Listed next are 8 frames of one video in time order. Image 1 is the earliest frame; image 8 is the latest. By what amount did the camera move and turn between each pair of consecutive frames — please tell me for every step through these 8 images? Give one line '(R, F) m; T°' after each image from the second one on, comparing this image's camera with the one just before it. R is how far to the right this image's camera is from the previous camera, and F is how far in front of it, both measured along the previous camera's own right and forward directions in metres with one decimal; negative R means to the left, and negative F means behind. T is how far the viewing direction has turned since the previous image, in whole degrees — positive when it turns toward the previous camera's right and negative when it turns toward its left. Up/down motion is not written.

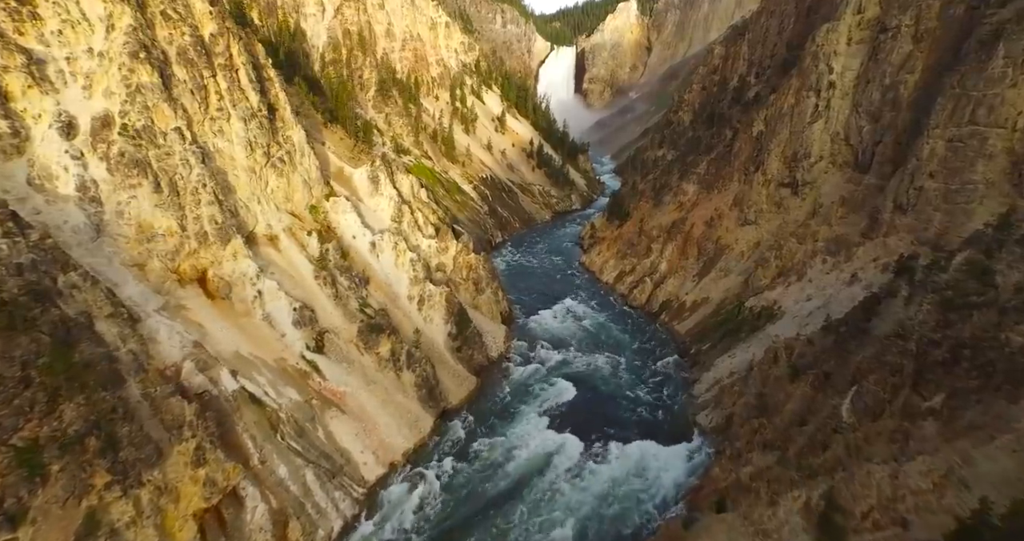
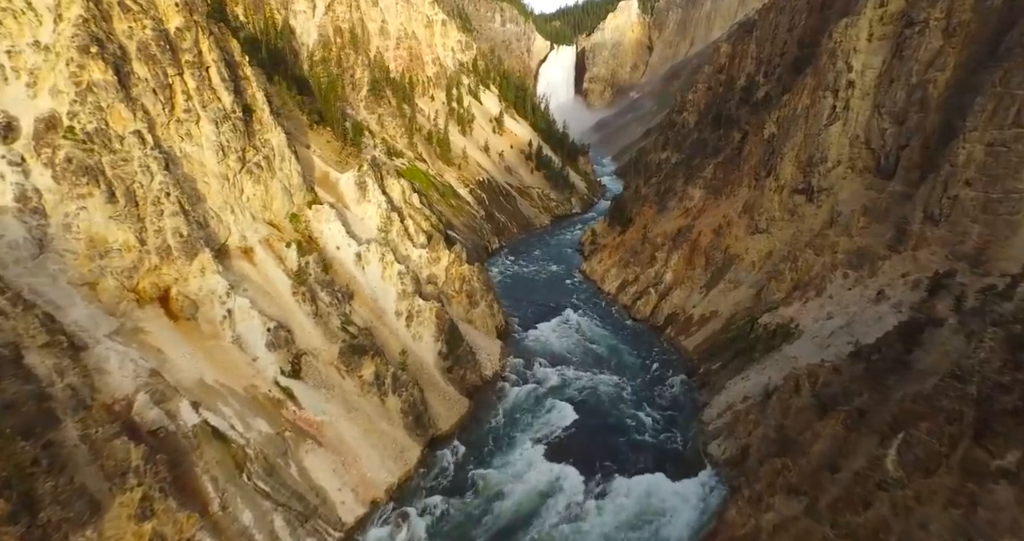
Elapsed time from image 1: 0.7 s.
(+0.2, +1.7) m; 0°
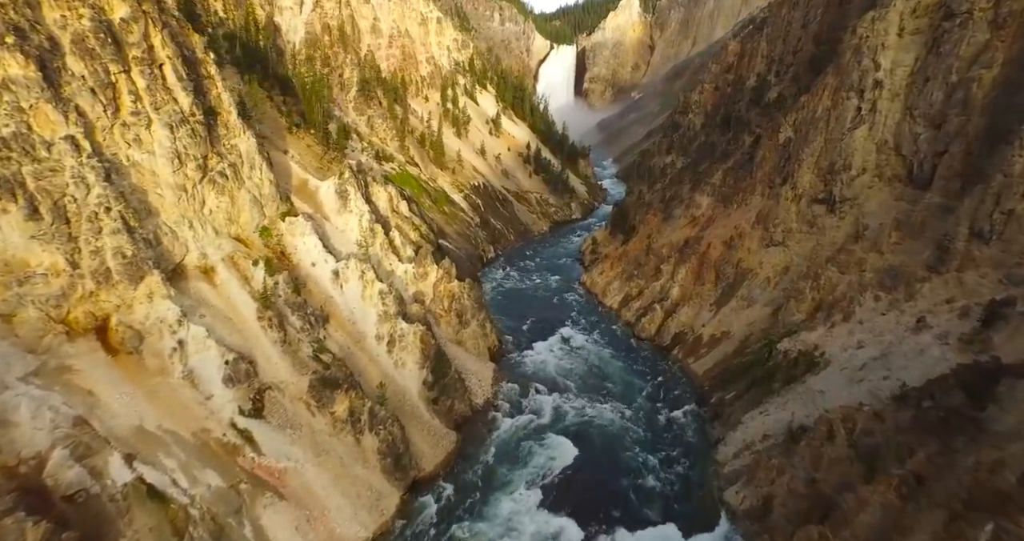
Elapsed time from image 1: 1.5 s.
(+0.3, +2.2) m; 0°
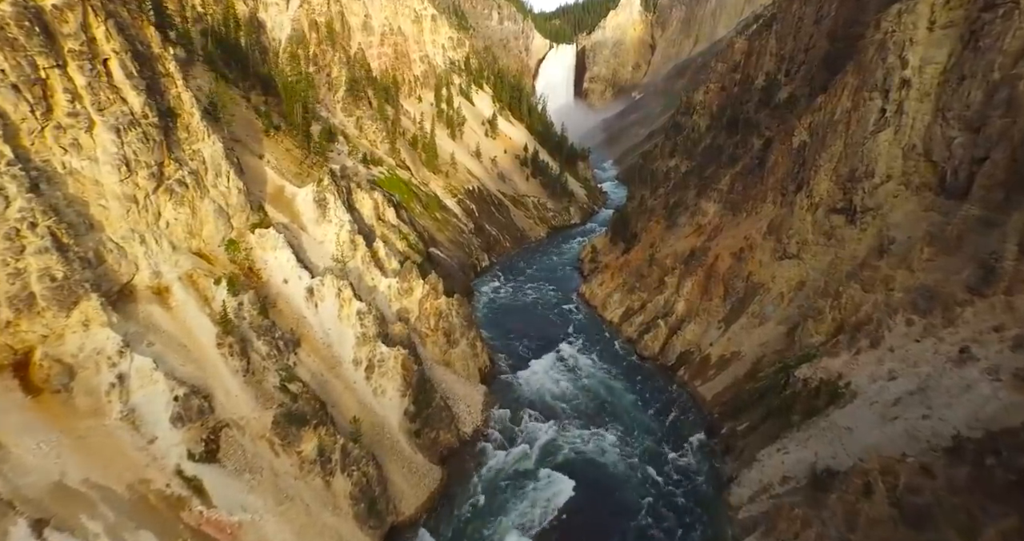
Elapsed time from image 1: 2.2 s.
(+0.3, +1.9) m; 0°
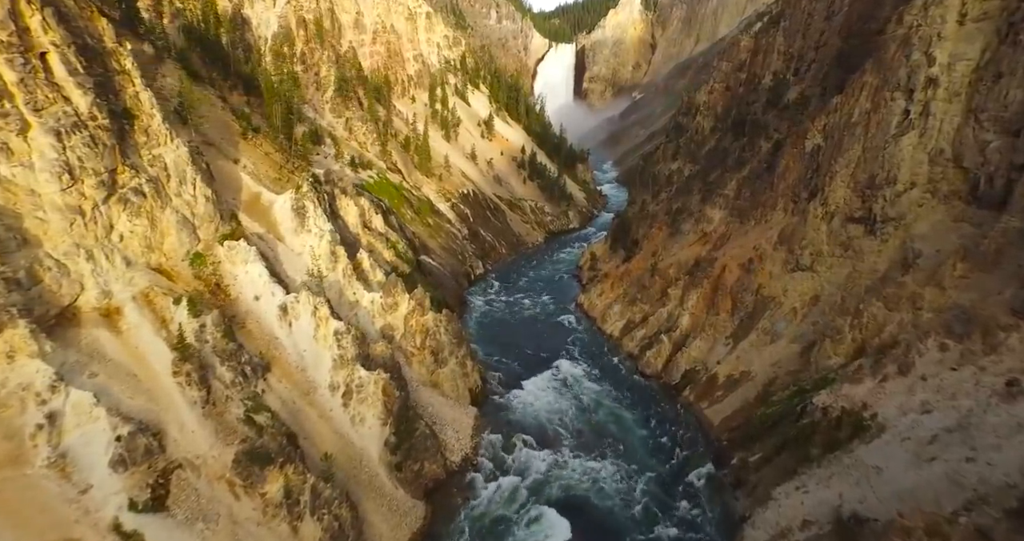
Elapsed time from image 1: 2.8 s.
(+0.3, +1.6) m; 0°
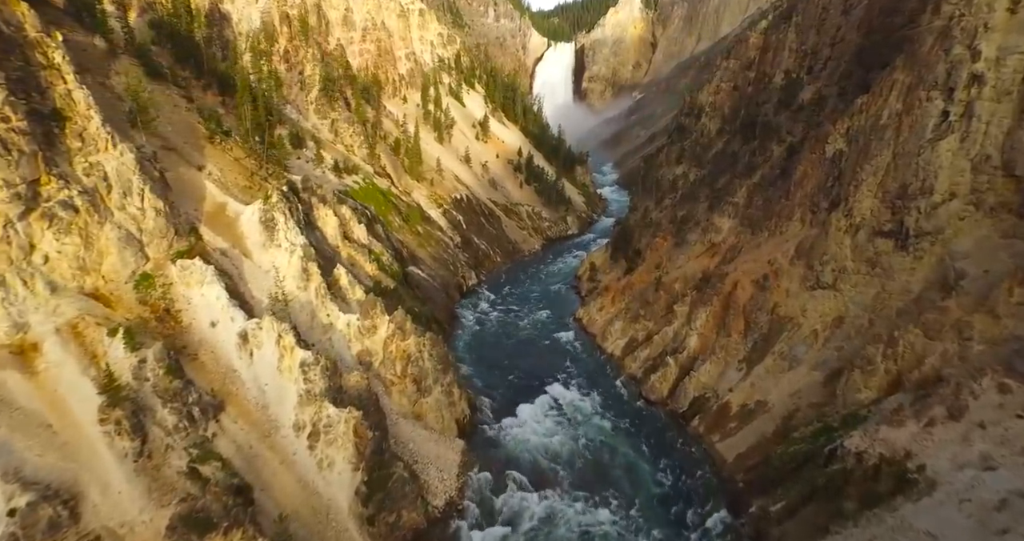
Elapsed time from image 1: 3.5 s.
(+0.3, +2.1) m; 0°
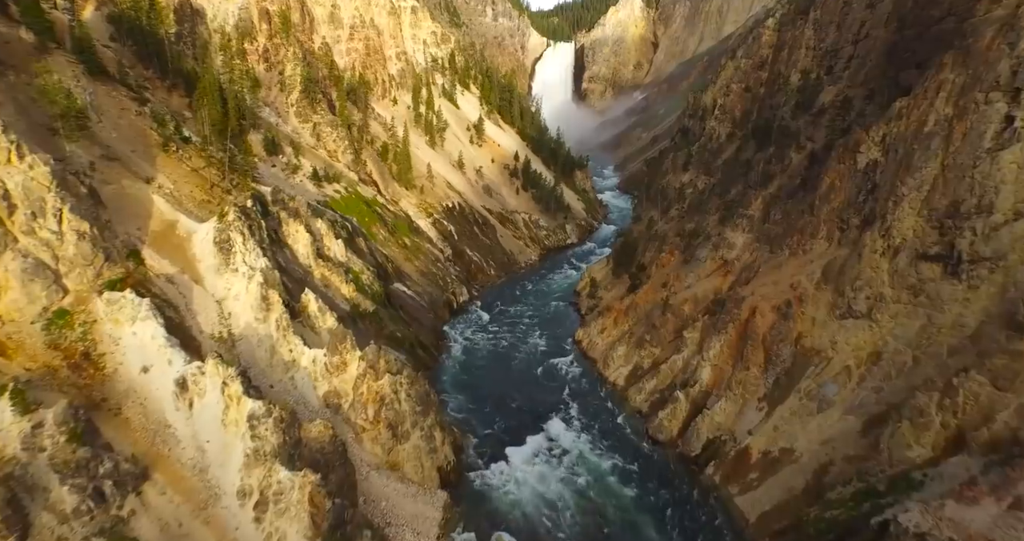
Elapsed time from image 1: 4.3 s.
(+0.3, +2.5) m; 0°
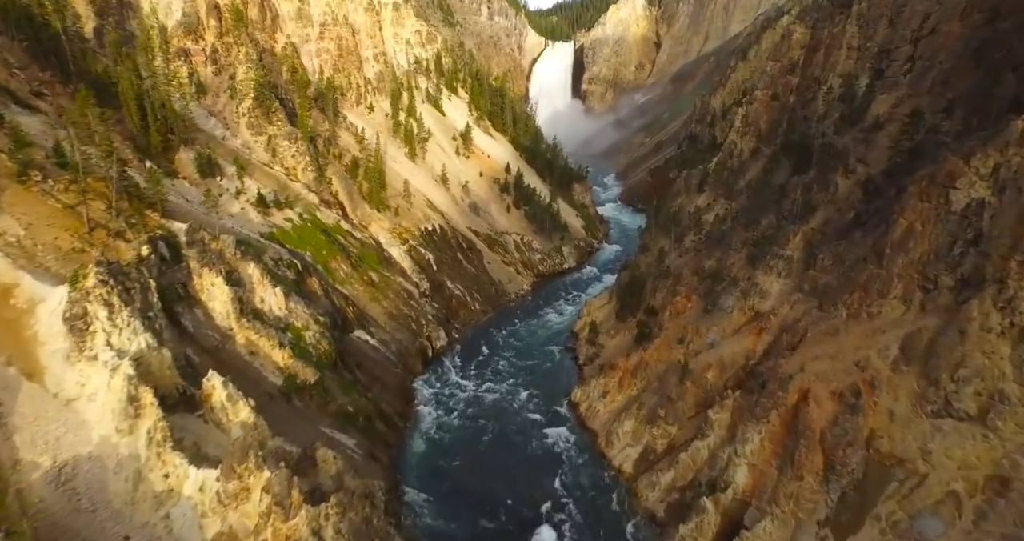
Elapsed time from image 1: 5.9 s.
(+0.7, +5.0) m; 0°
